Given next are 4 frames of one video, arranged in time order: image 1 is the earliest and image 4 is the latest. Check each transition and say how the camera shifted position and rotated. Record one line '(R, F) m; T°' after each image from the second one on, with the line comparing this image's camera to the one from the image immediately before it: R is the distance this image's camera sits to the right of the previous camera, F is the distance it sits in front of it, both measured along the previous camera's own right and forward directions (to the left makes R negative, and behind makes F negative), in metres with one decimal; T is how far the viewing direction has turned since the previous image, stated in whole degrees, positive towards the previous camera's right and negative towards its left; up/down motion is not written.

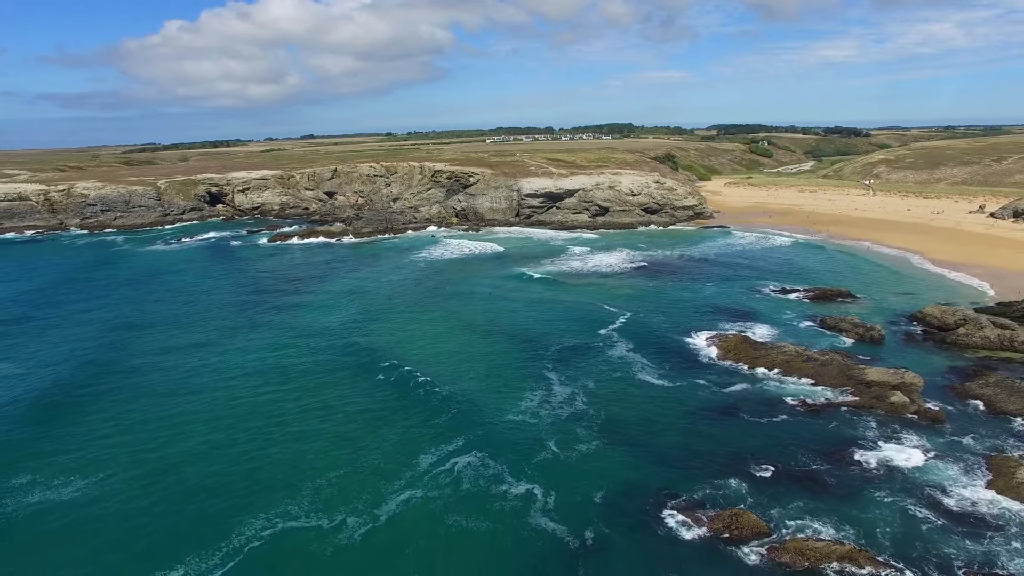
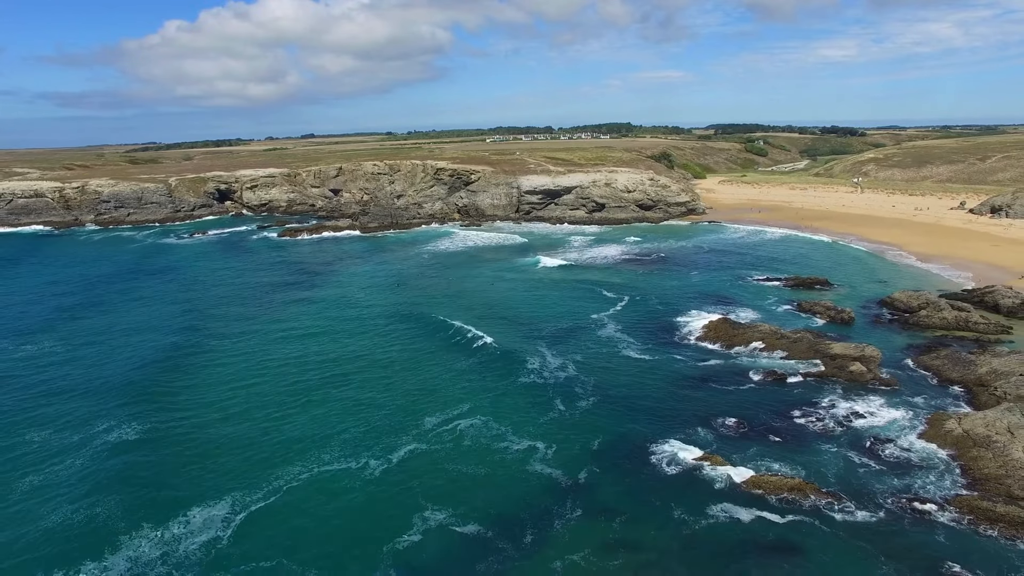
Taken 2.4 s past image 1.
(-0.1, -3.0) m; 0°
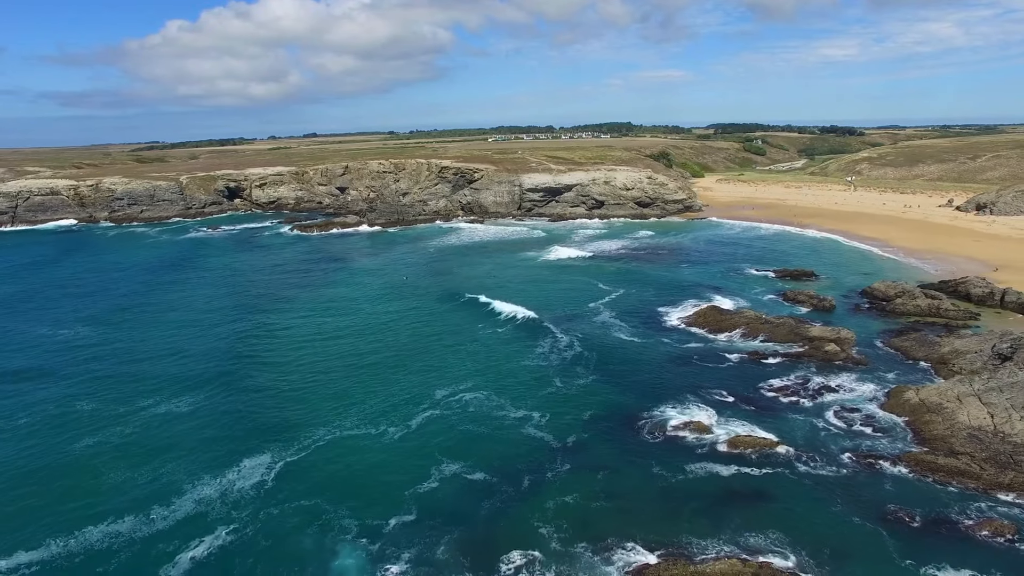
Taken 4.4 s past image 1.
(-0.2, -2.6) m; 0°
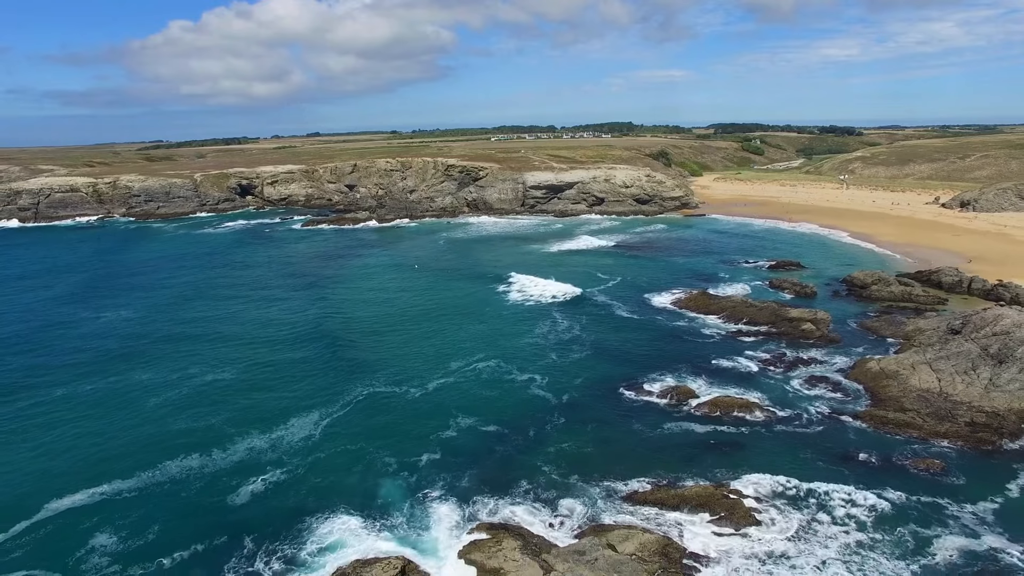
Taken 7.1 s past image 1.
(-0.4, -3.2) m; 0°
